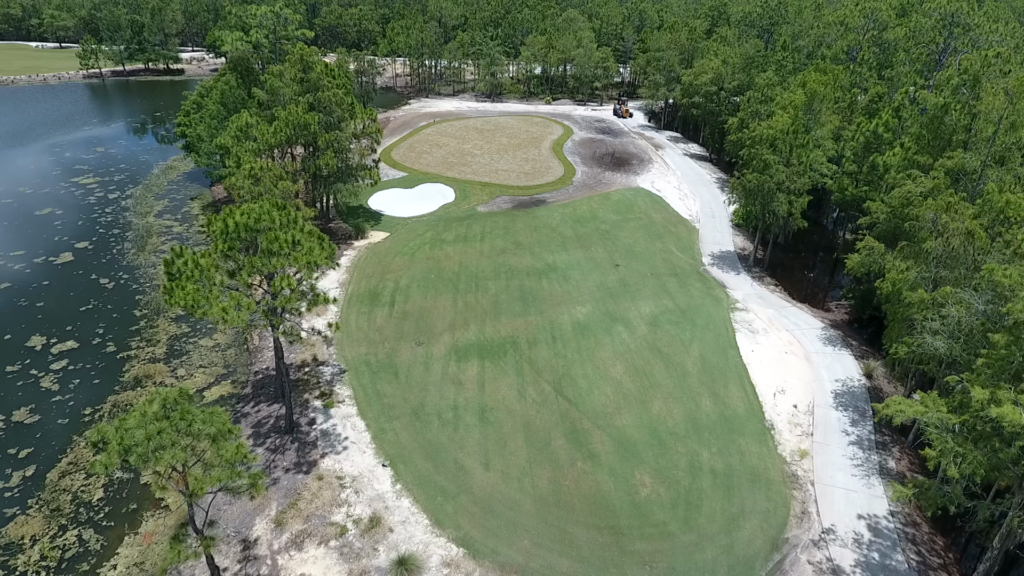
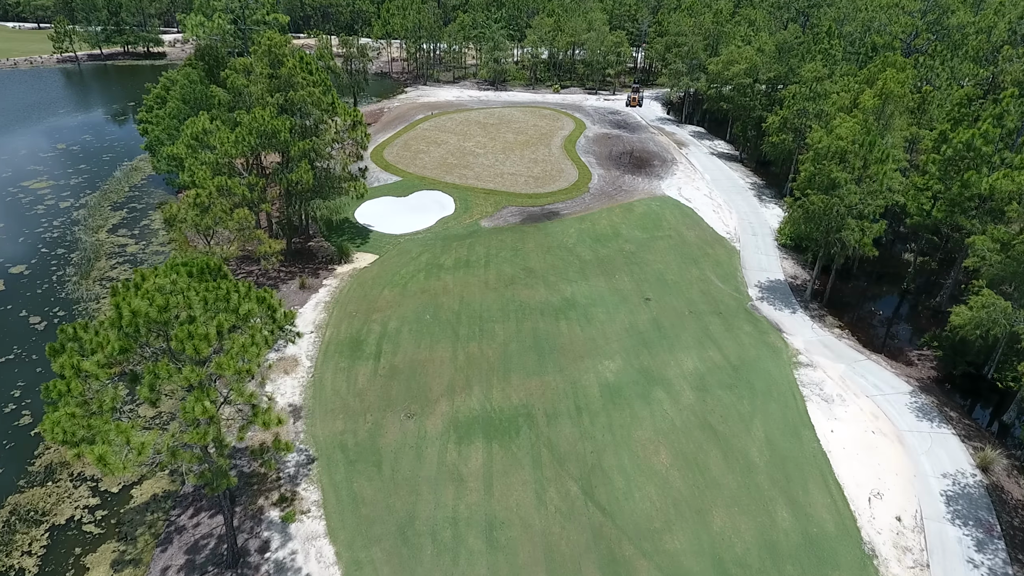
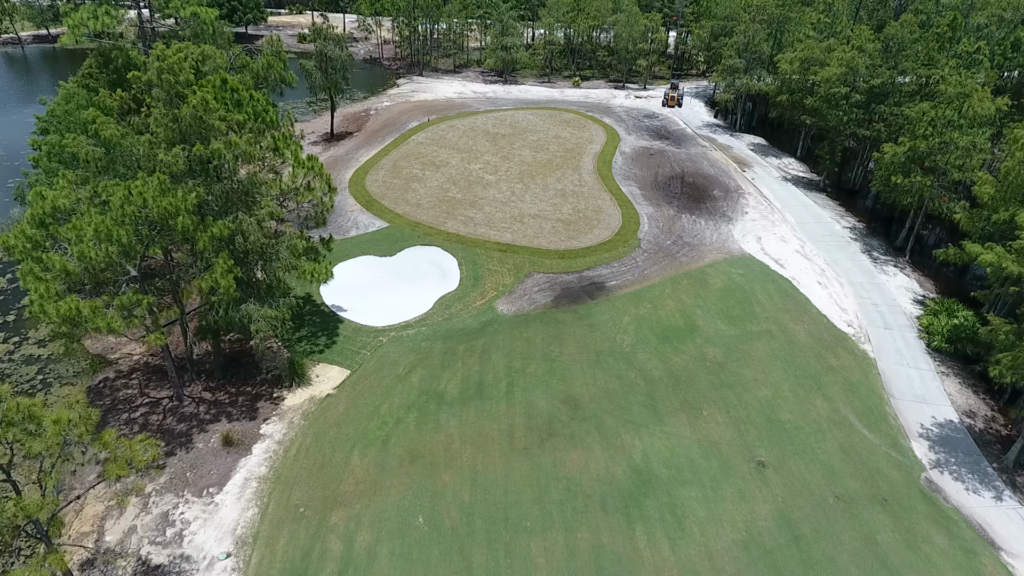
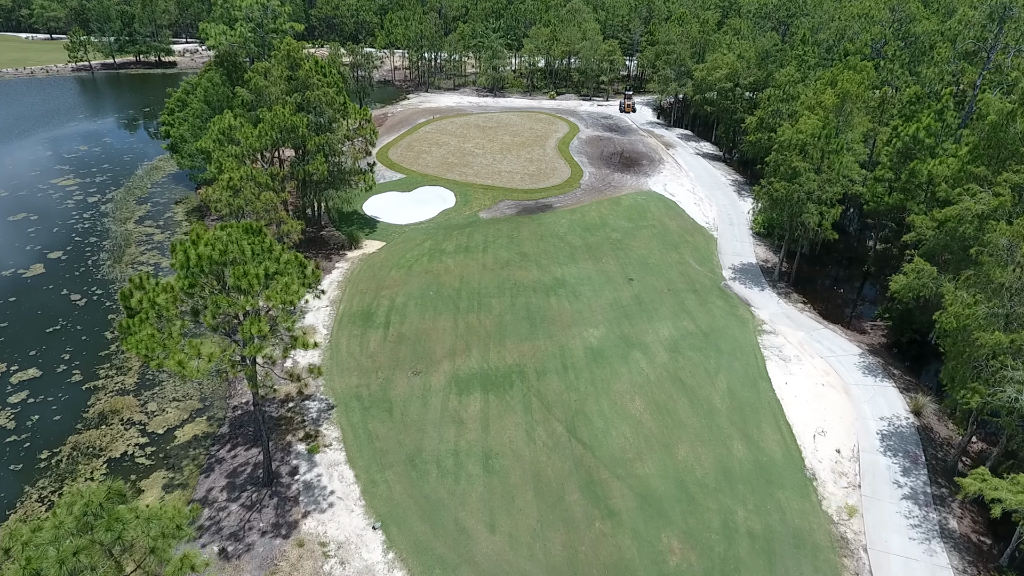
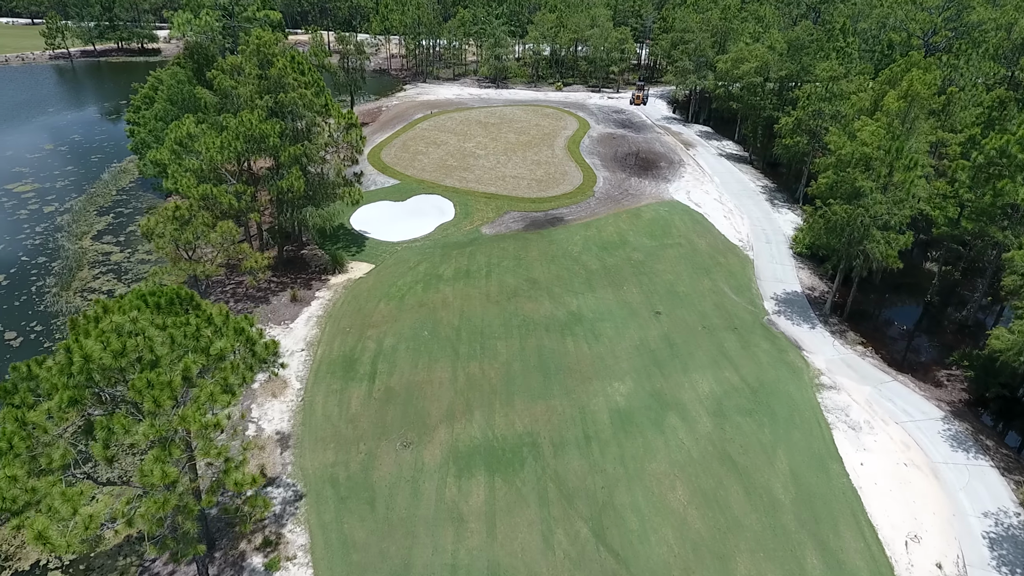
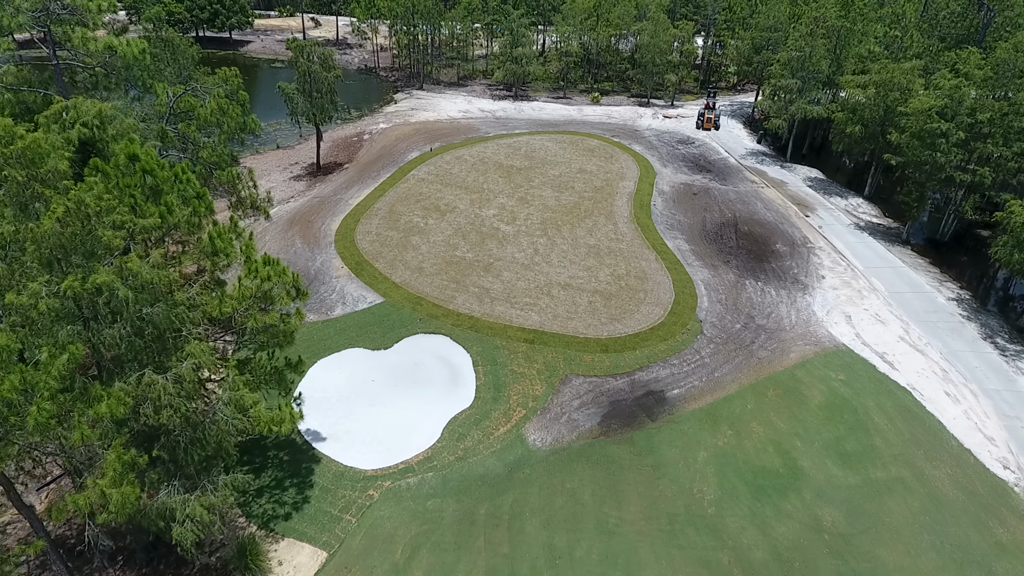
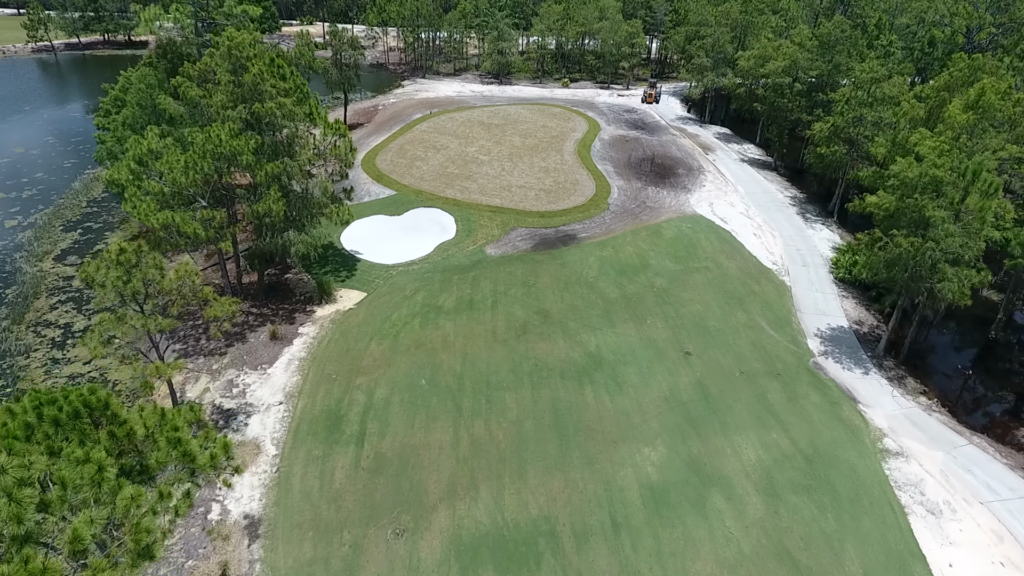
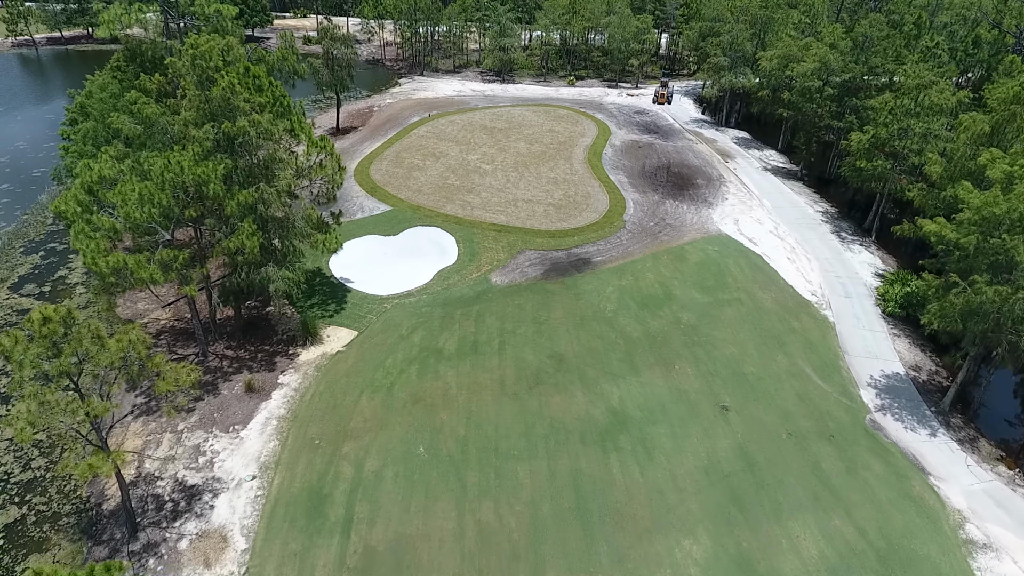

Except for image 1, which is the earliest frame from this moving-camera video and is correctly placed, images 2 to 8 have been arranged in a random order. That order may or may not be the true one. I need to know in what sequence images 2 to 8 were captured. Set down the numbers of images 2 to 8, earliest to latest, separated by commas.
4, 2, 5, 7, 8, 3, 6
